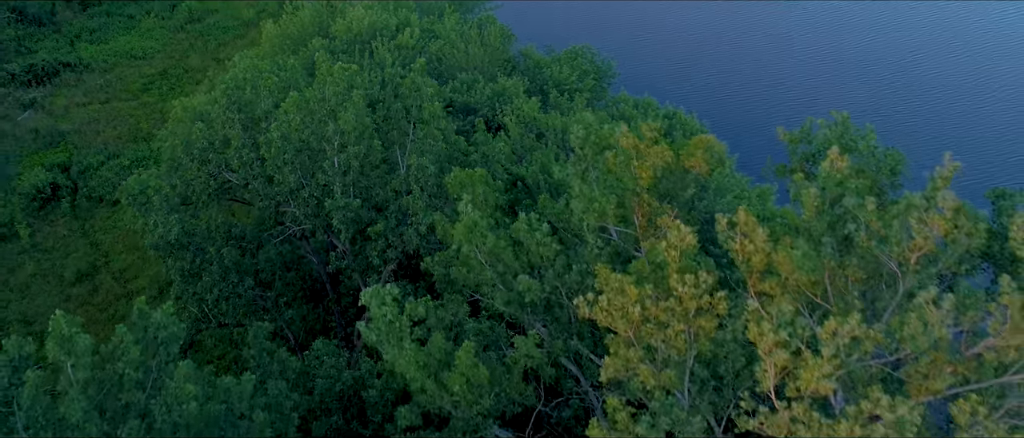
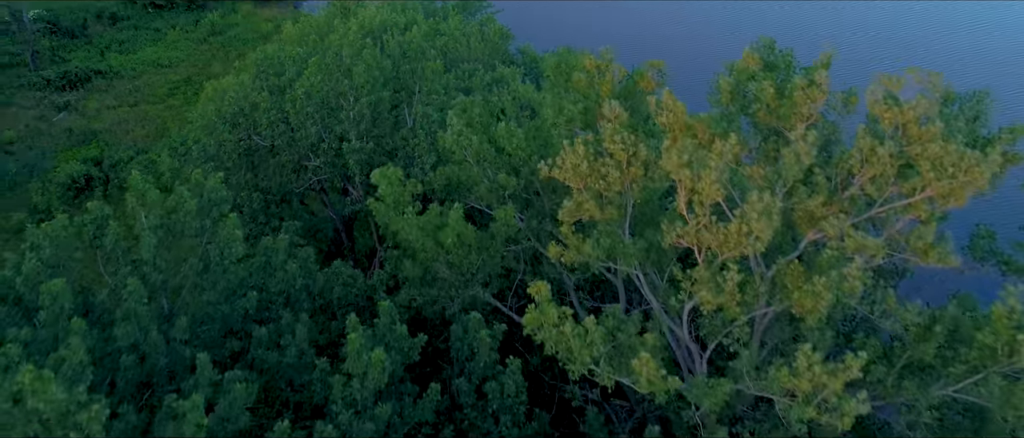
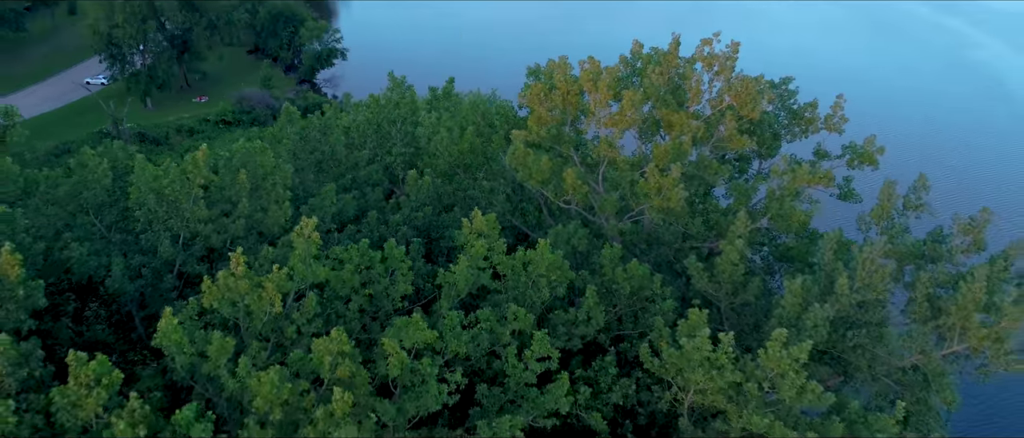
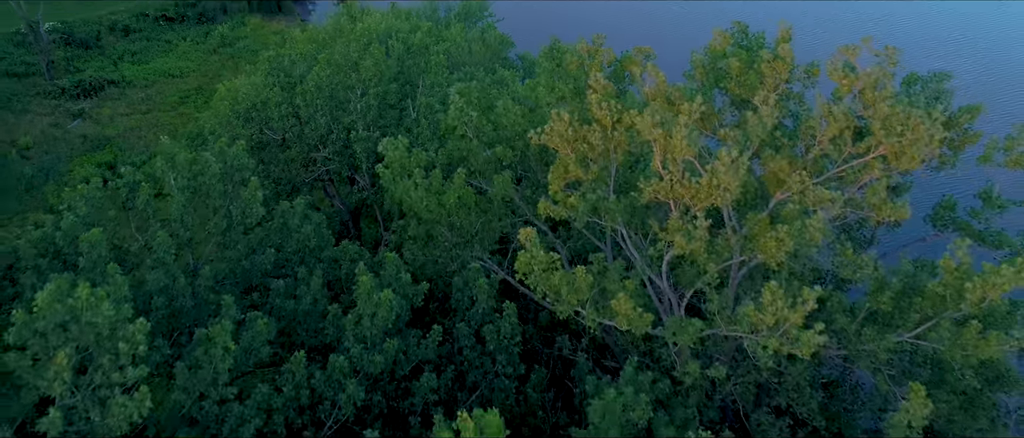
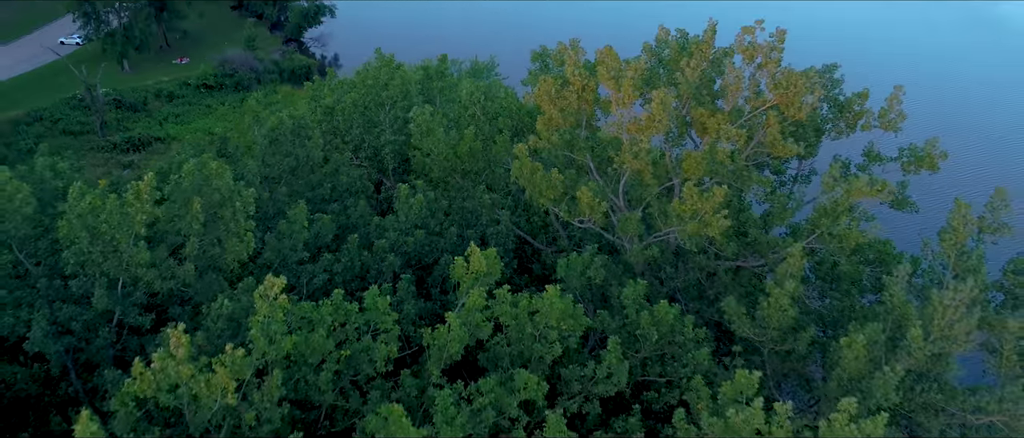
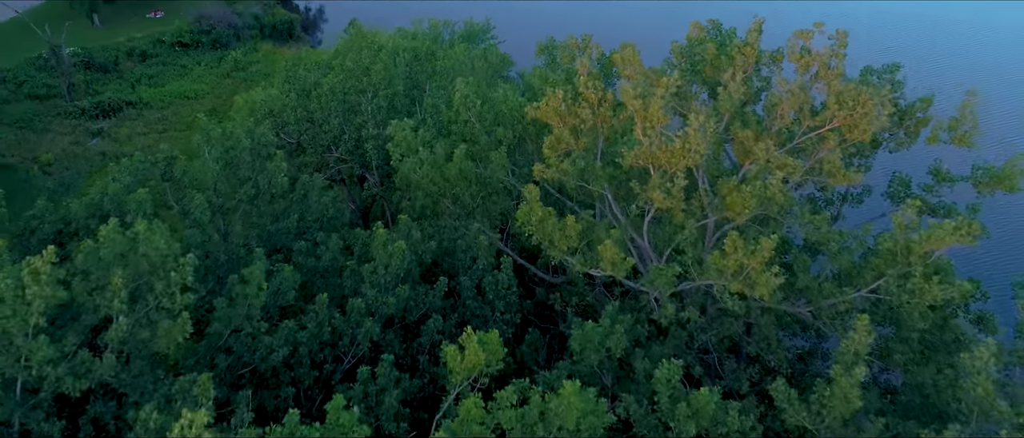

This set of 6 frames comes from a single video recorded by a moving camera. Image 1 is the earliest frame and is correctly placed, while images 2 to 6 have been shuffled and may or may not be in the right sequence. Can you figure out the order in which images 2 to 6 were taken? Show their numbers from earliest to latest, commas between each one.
2, 4, 6, 5, 3
